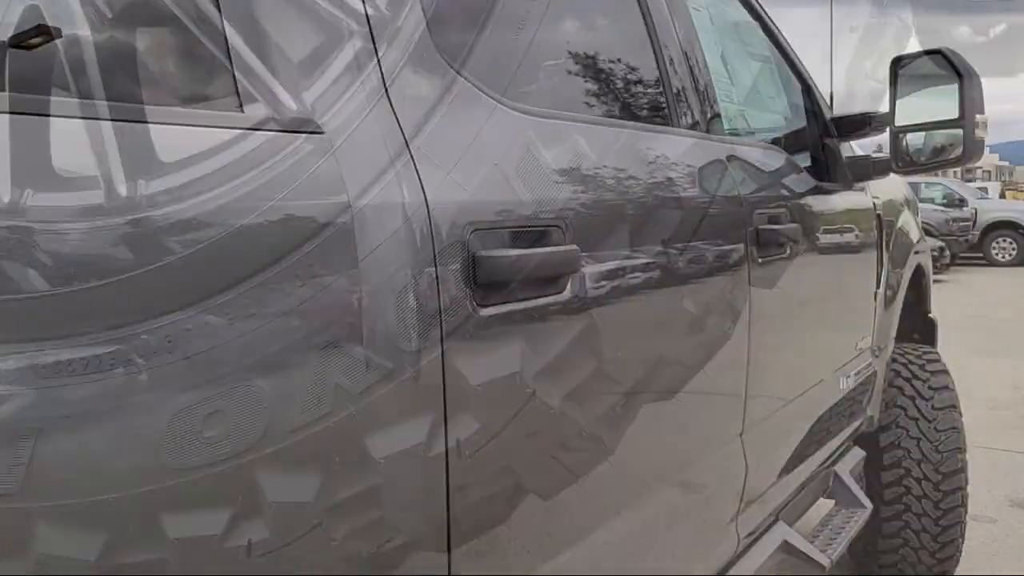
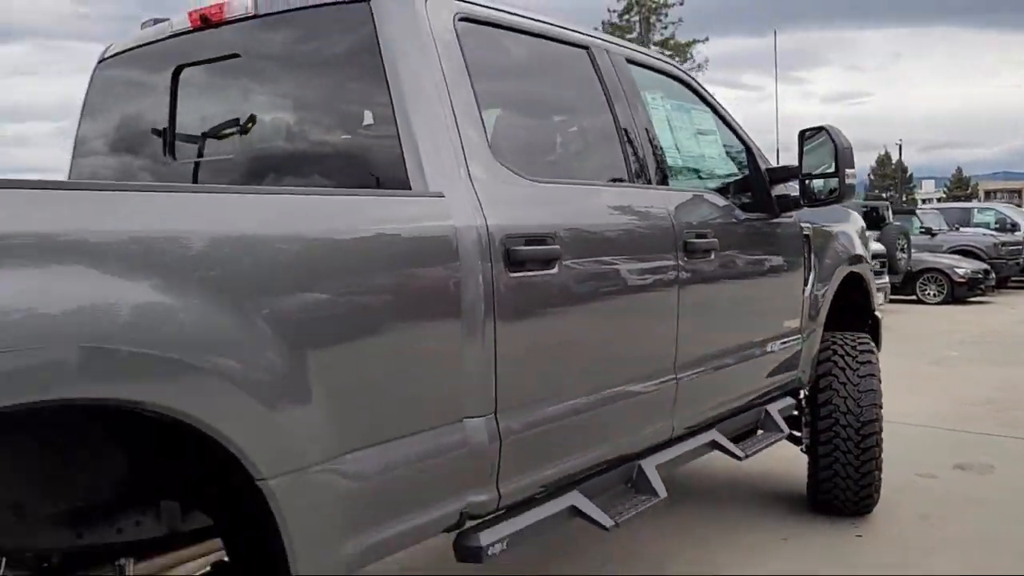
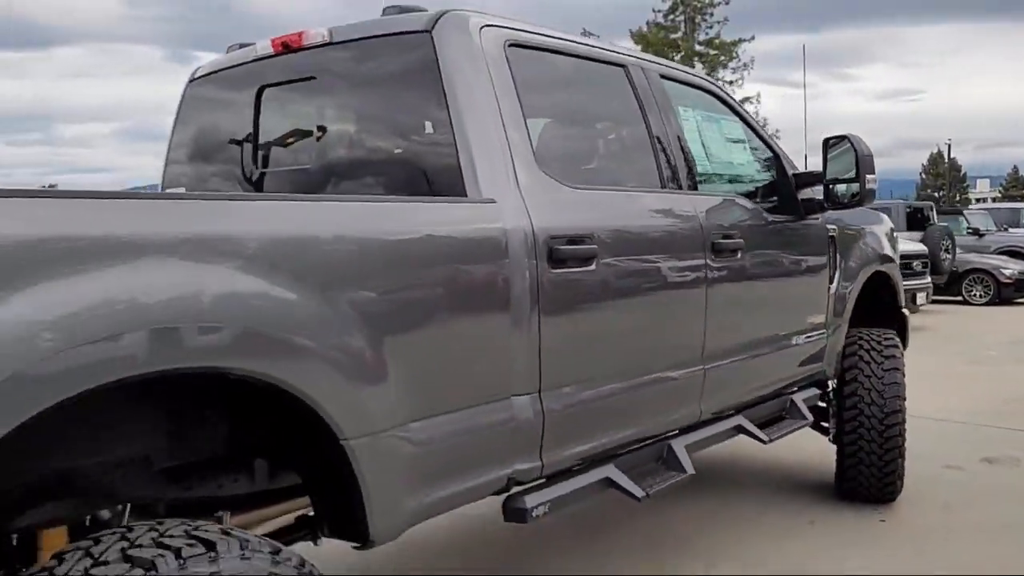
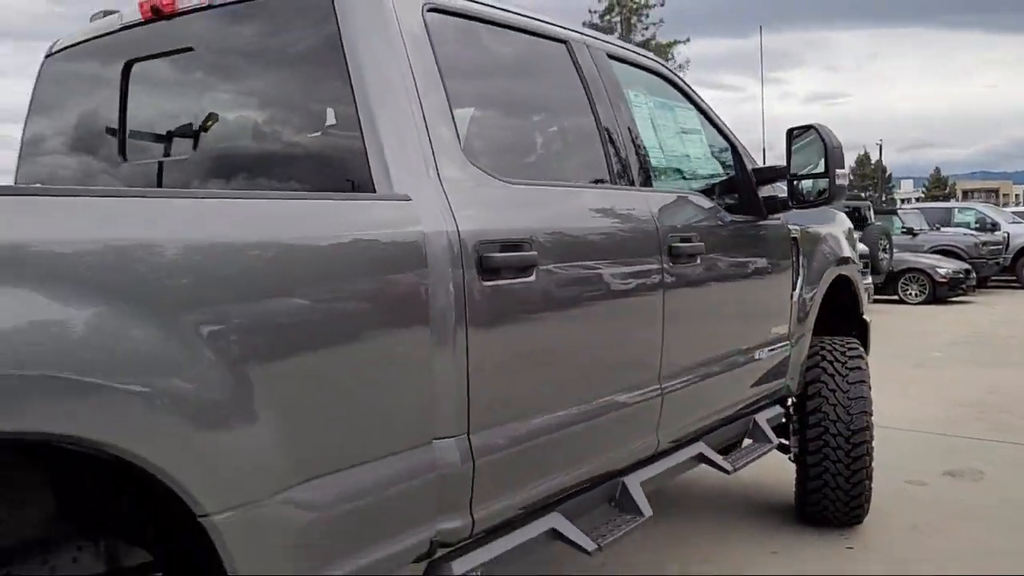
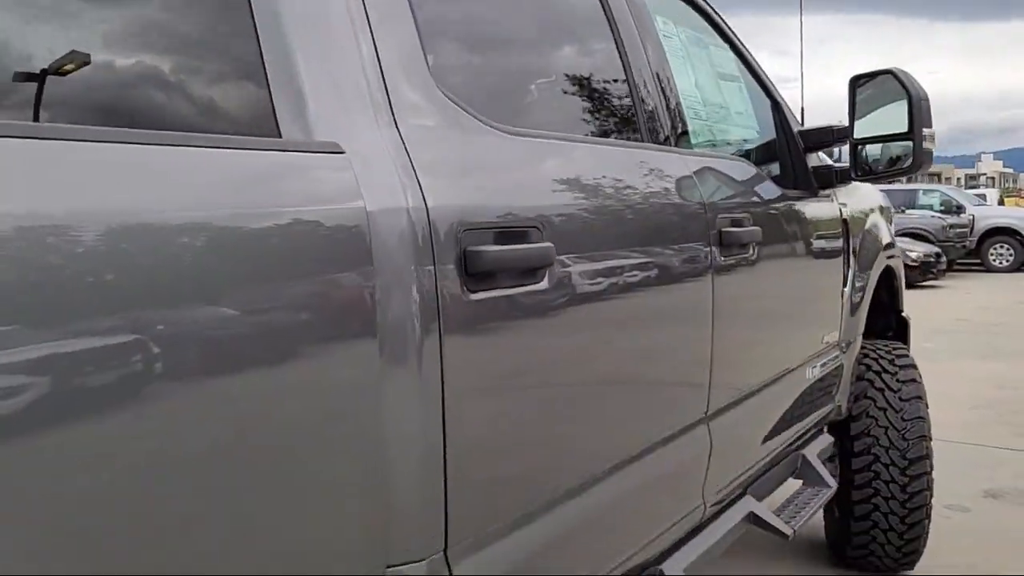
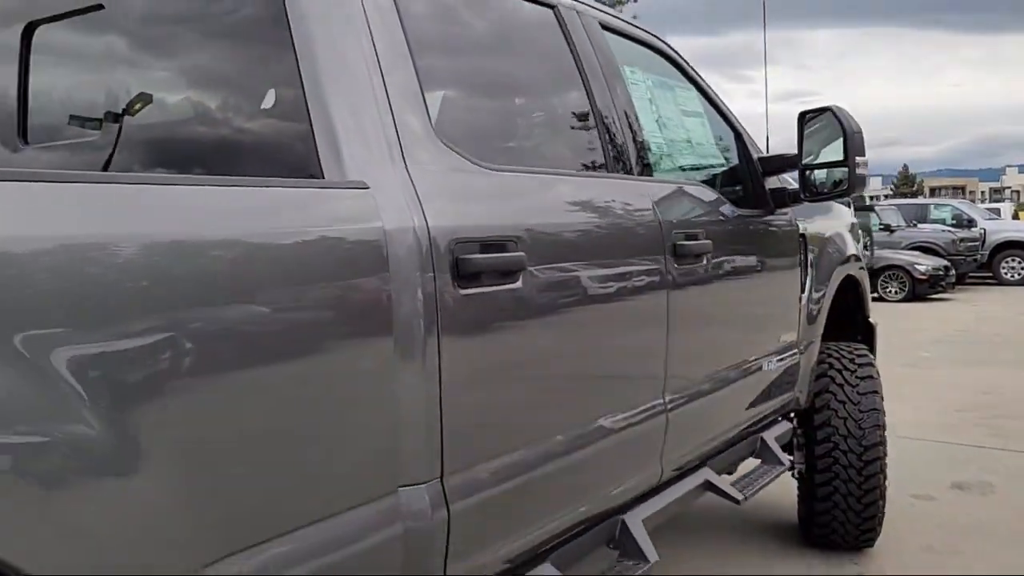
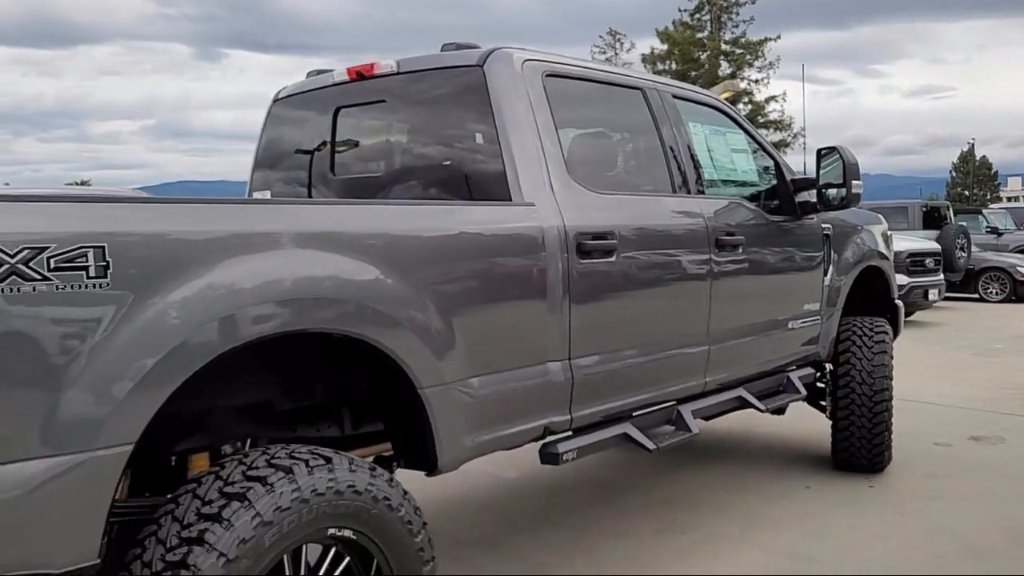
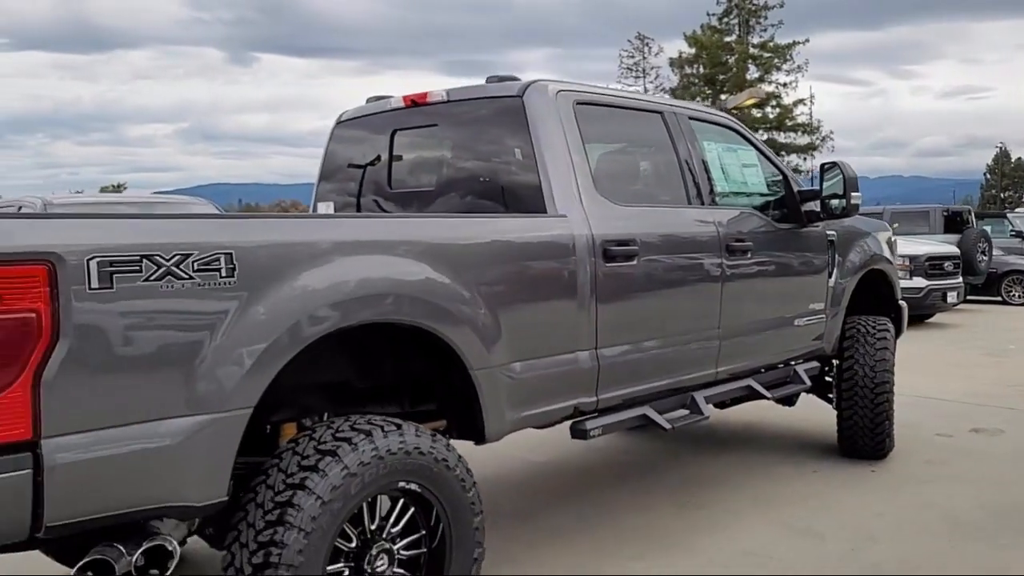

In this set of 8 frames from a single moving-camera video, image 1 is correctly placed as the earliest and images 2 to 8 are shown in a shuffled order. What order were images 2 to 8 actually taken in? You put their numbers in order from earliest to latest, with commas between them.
5, 6, 4, 2, 3, 7, 8
